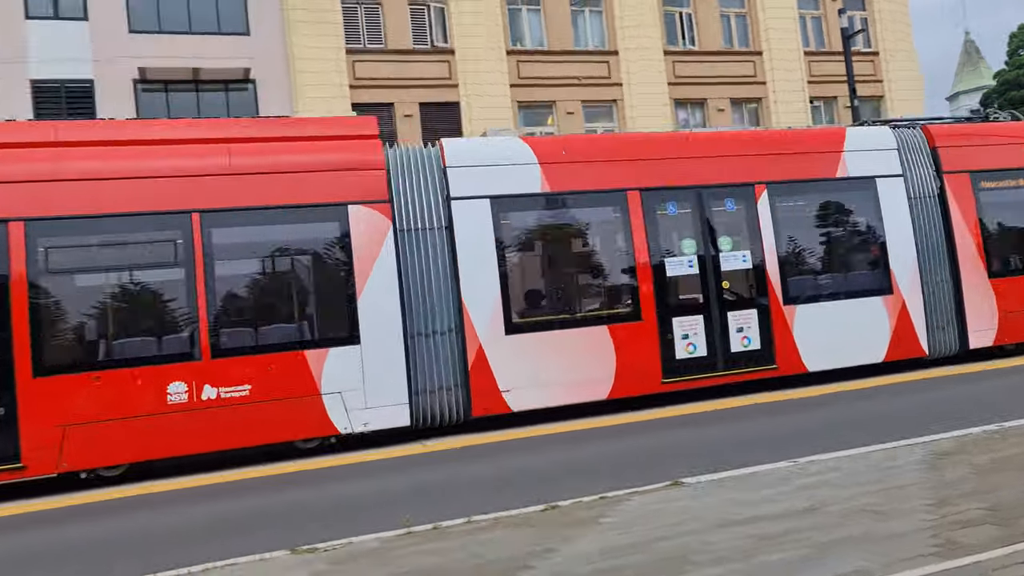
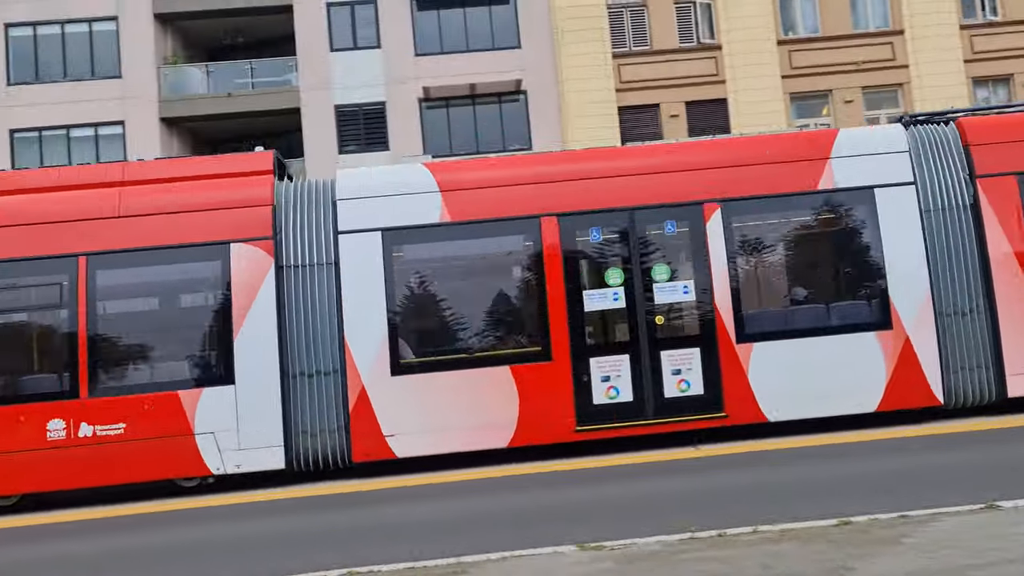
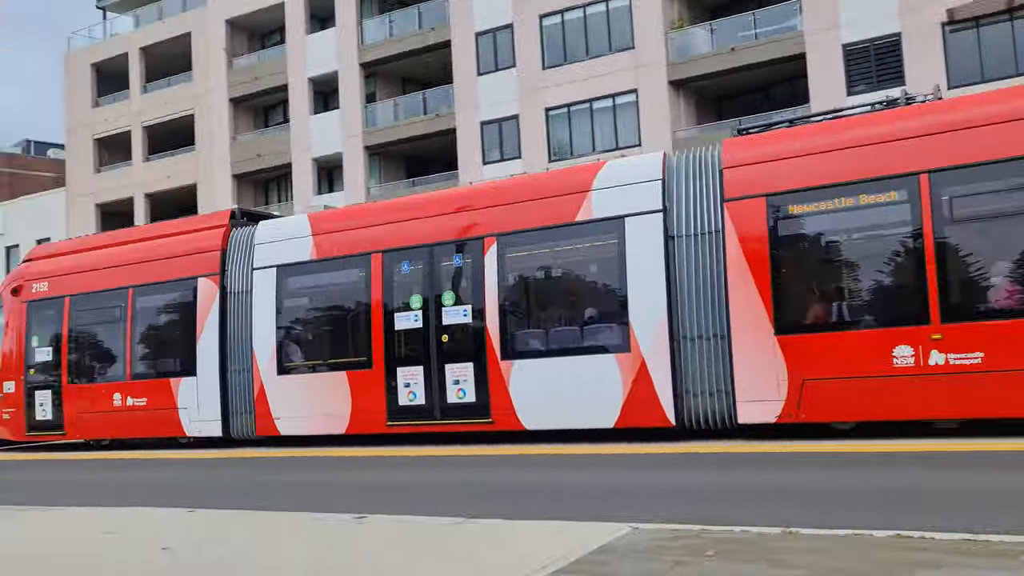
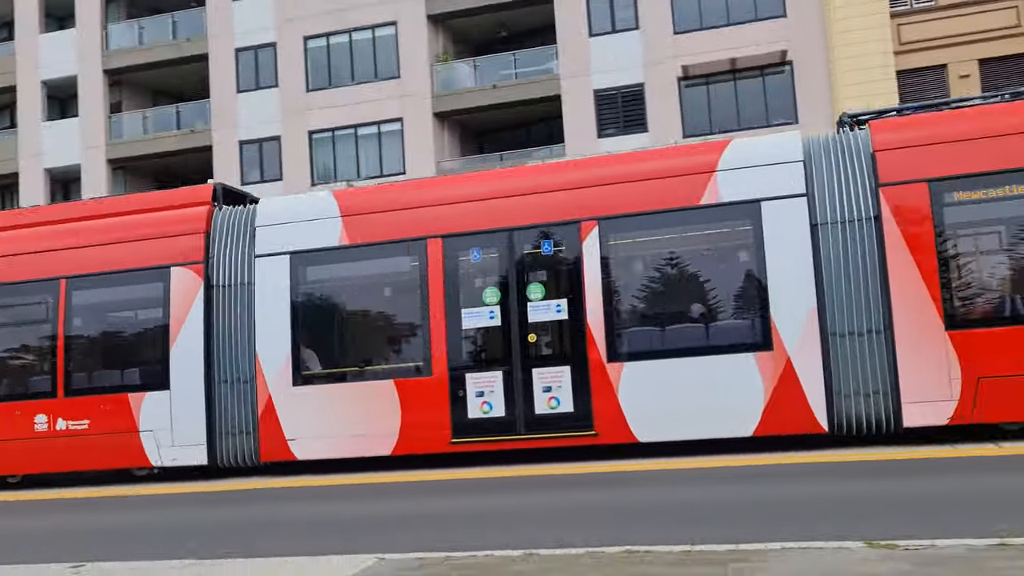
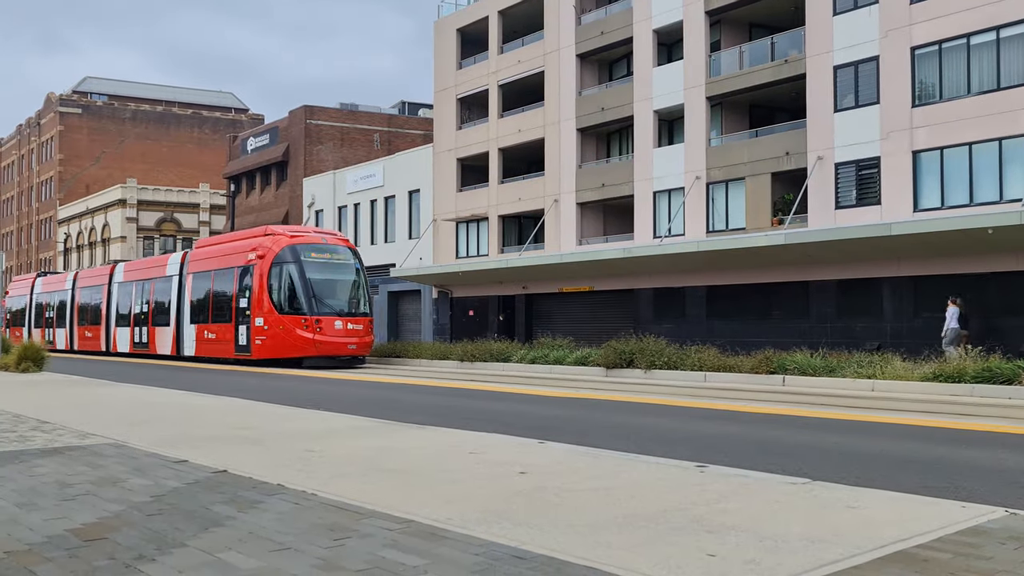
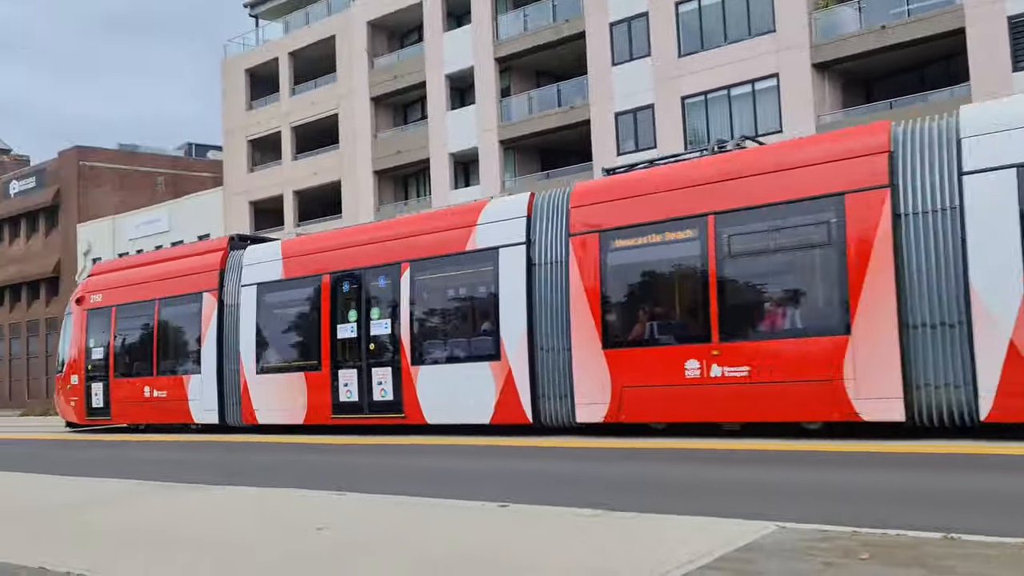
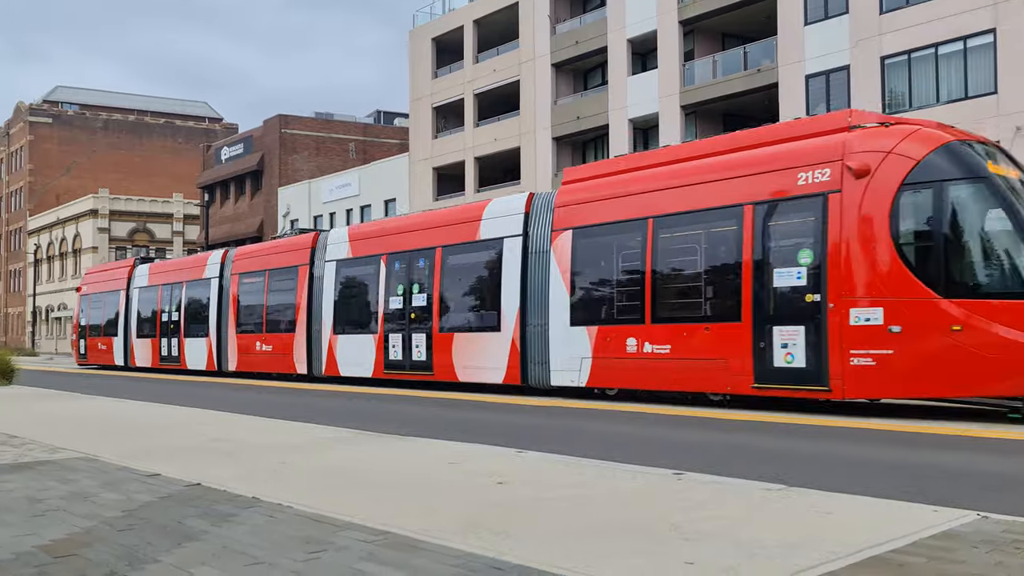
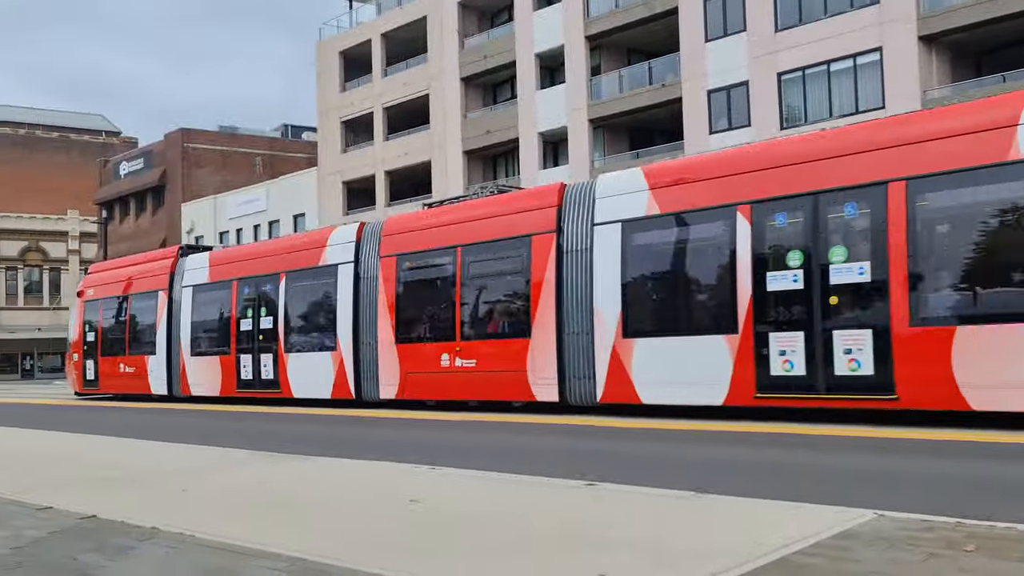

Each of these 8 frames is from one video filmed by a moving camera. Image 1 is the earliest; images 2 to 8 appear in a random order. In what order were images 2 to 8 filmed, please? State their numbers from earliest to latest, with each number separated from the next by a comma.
2, 4, 3, 6, 8, 7, 5
